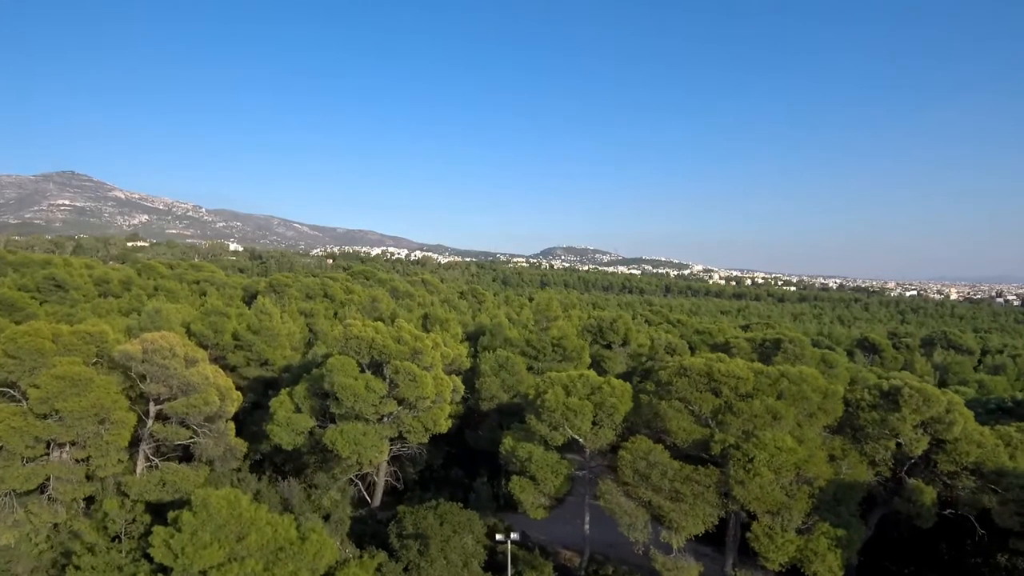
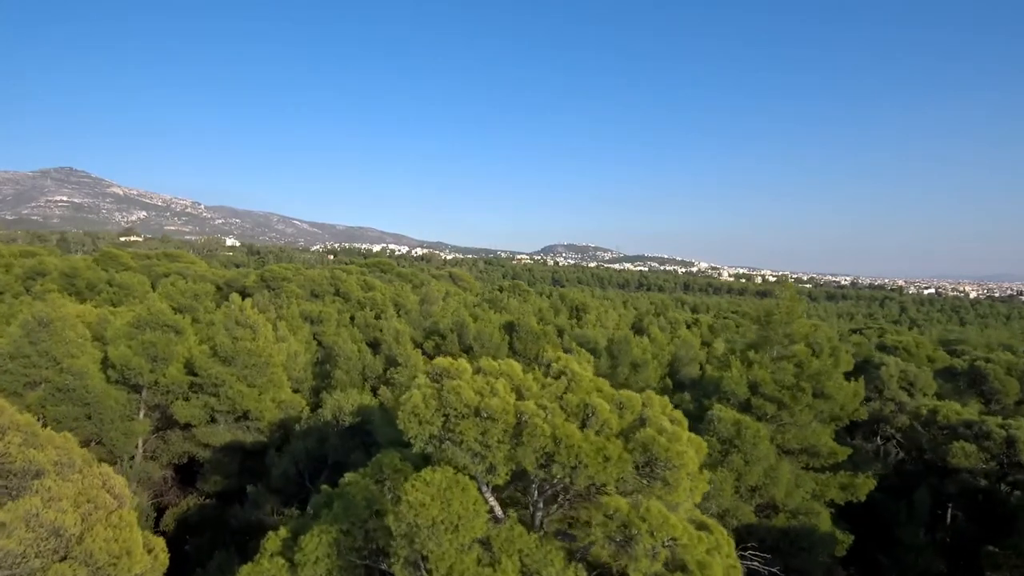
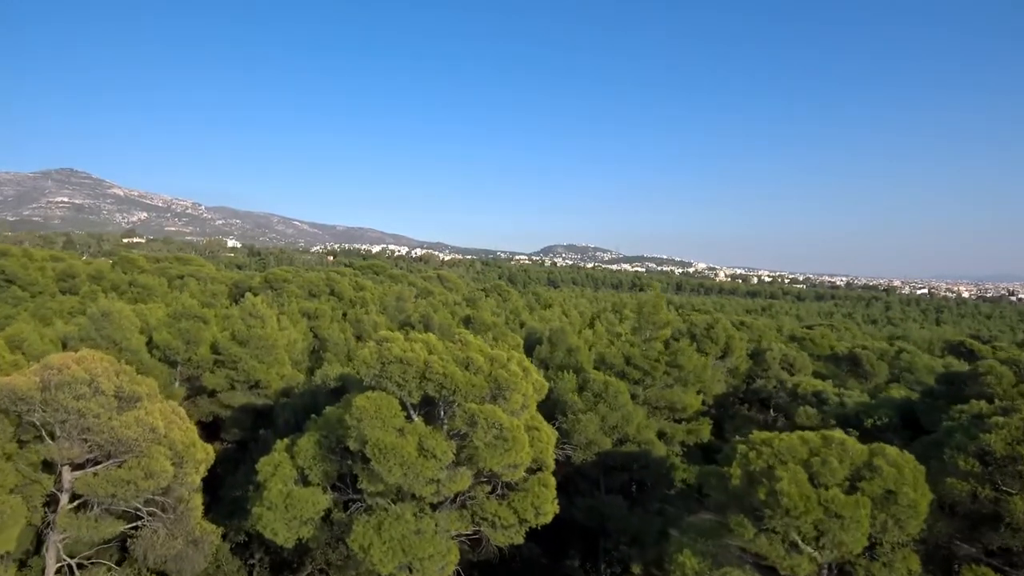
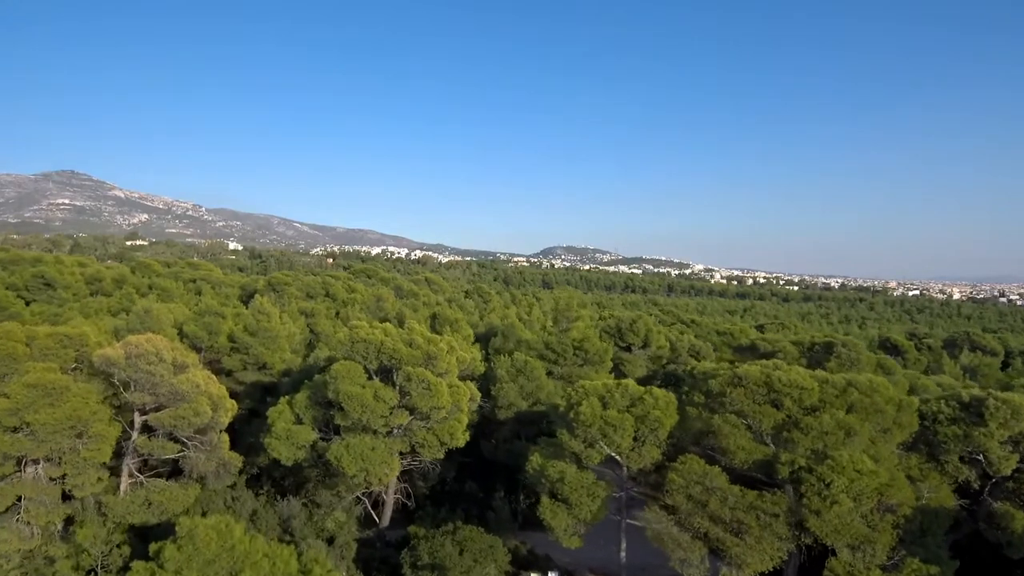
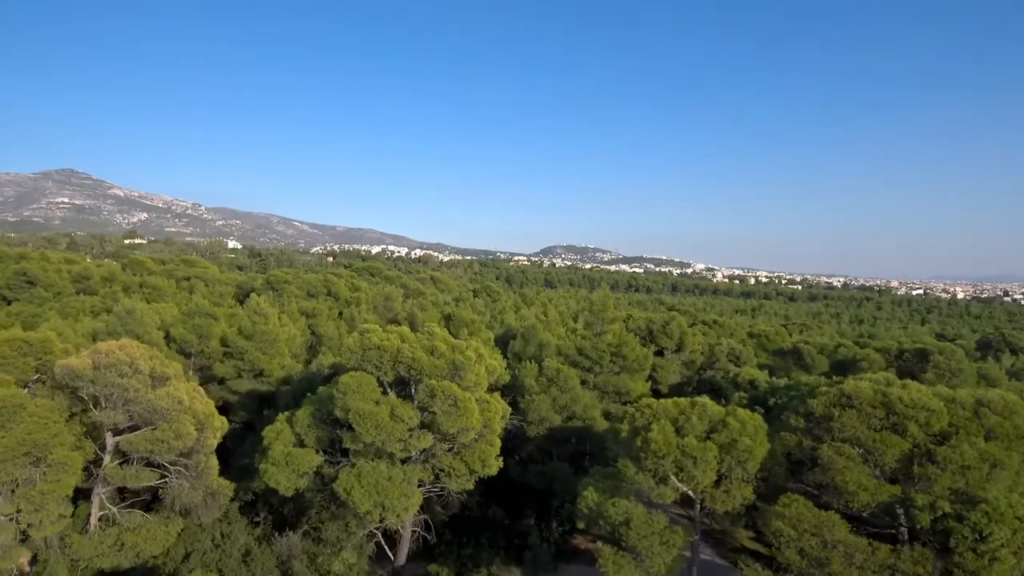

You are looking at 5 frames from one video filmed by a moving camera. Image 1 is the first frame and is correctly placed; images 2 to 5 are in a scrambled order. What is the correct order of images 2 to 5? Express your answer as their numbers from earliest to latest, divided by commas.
4, 5, 3, 2
